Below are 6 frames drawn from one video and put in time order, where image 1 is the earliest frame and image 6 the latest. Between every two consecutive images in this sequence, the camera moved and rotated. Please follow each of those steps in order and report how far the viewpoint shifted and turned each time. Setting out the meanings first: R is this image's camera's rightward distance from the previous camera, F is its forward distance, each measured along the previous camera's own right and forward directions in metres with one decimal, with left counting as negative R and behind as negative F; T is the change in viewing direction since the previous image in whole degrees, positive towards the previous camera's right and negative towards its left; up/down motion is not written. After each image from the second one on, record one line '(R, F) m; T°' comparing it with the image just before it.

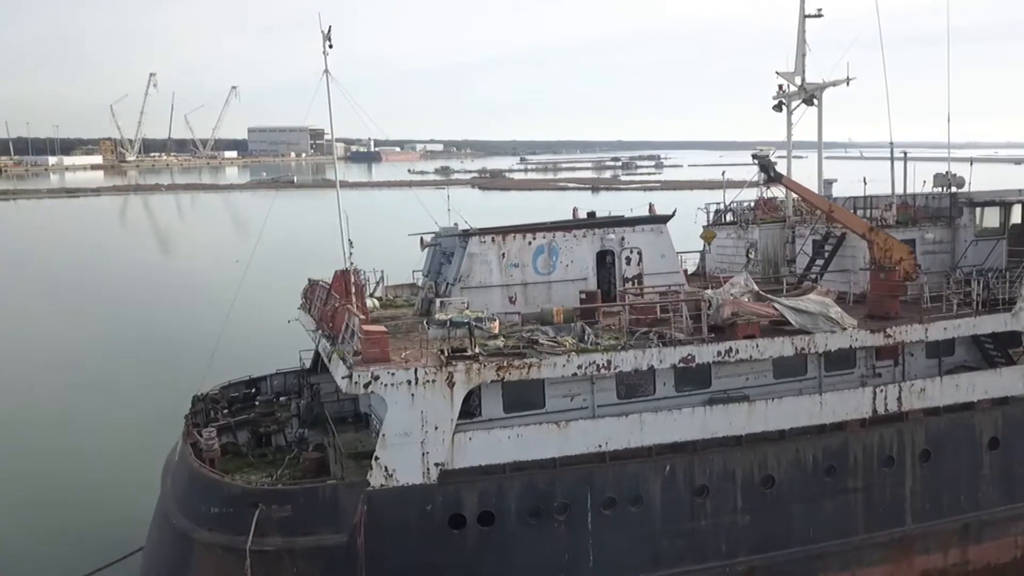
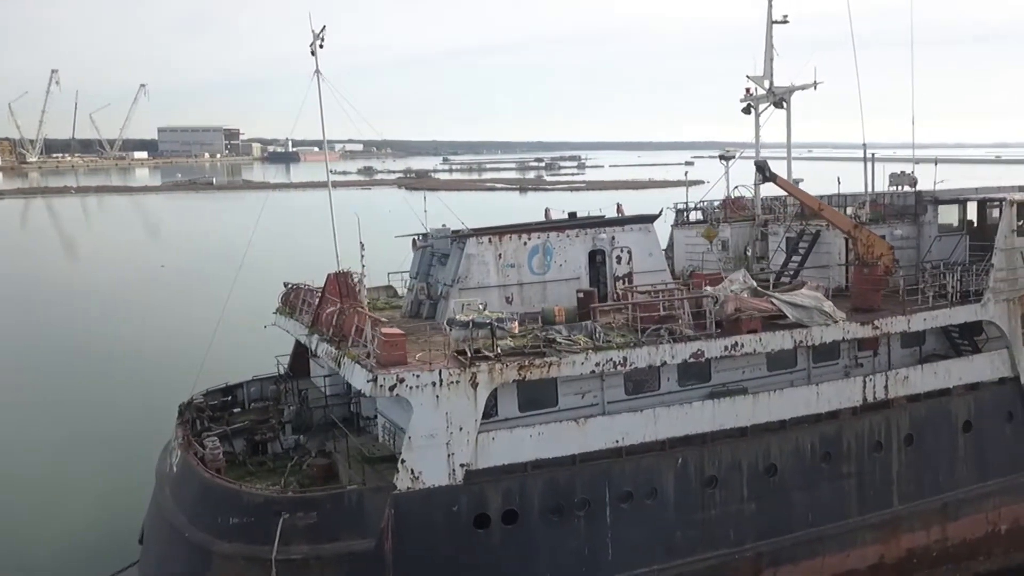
(-1.4, 0.0) m; +5°
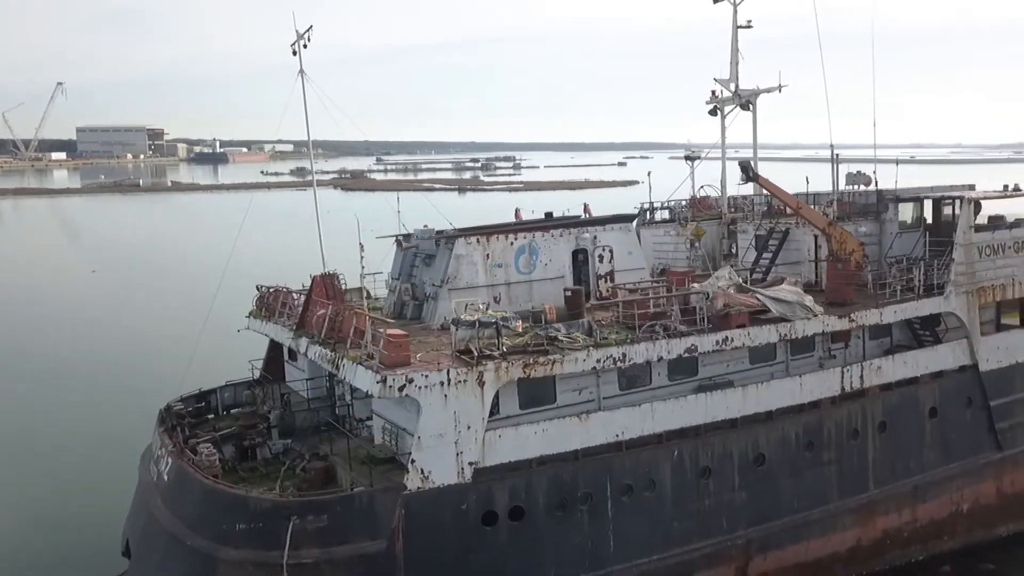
(-1.0, -0.1) m; +5°
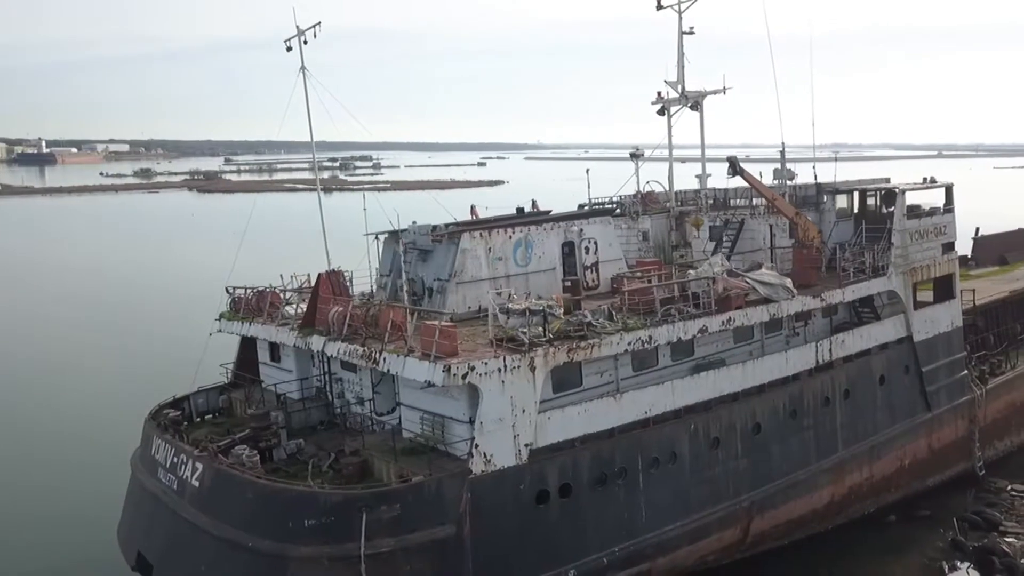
(-2.8, -0.3) m; +10°
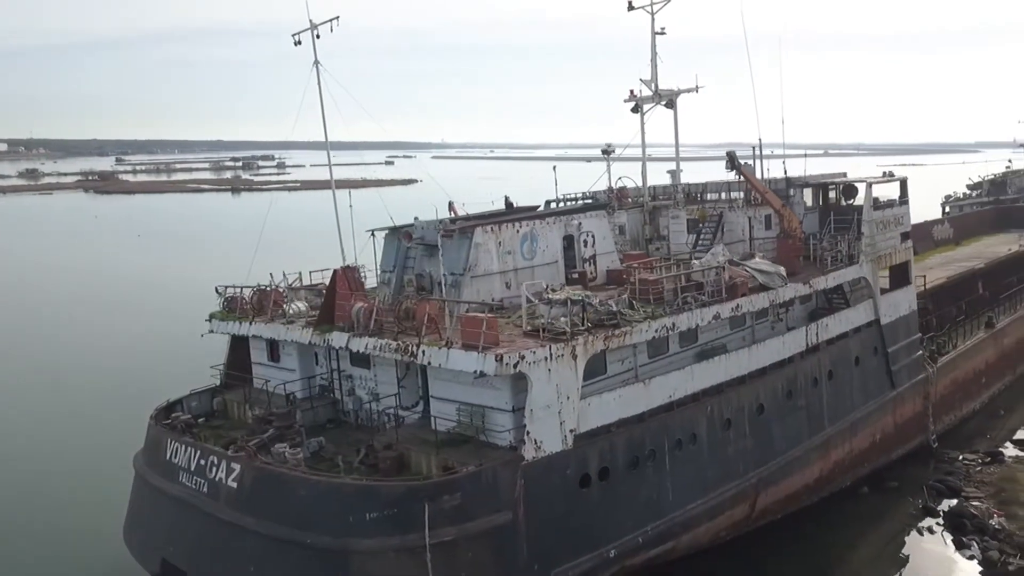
(-2.1, -0.2) m; +7°
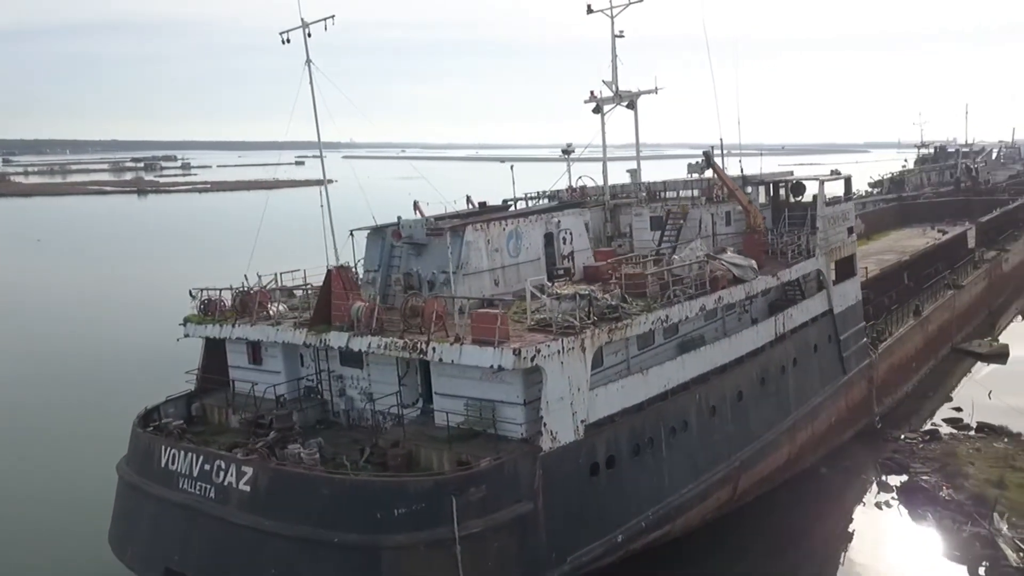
(-1.5, -0.2) m; +6°
